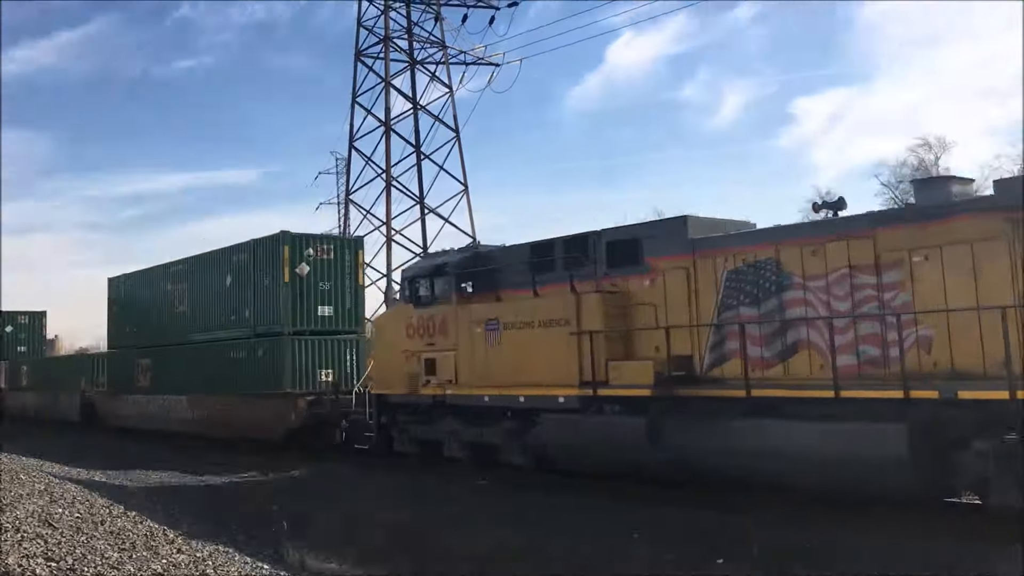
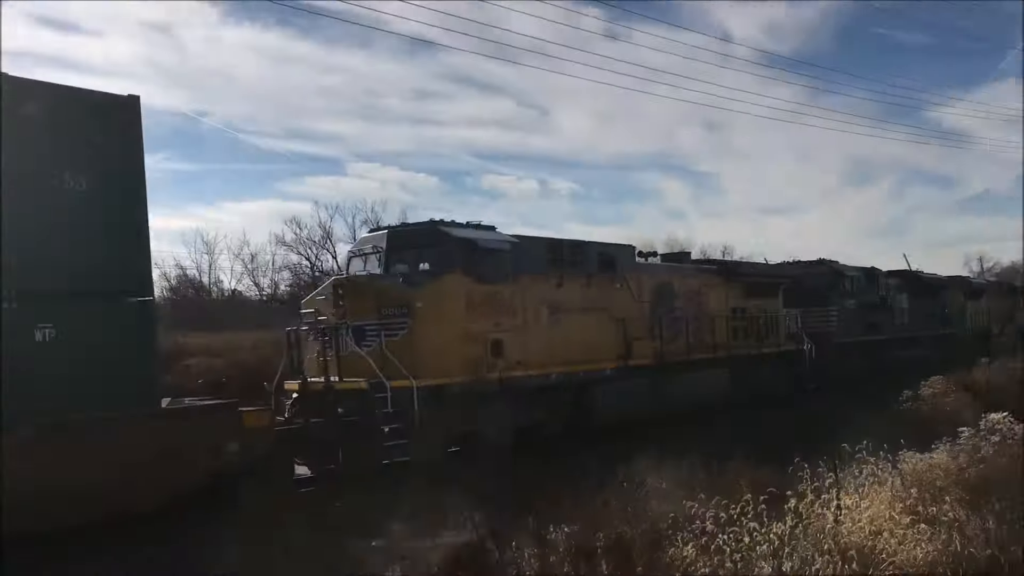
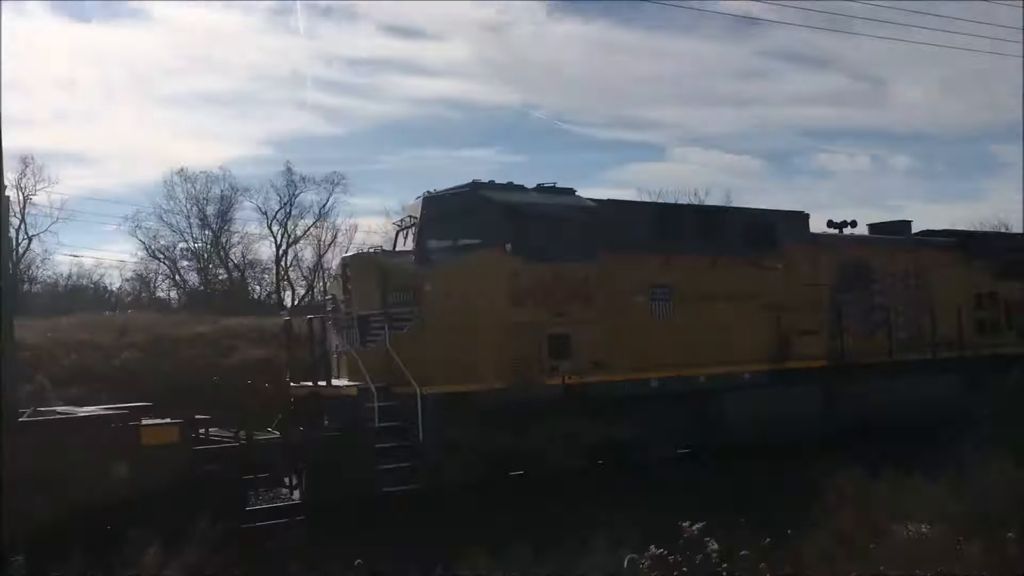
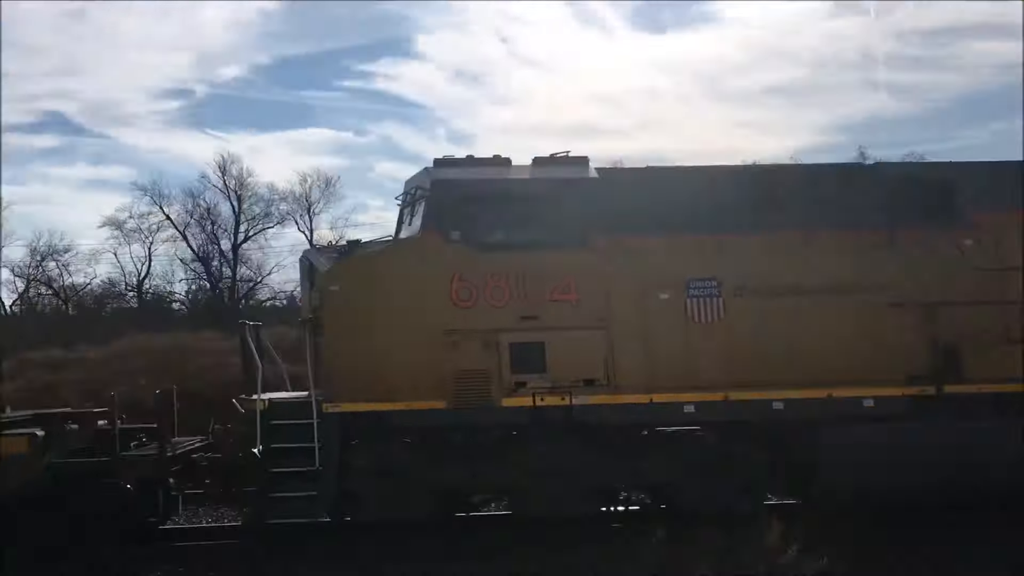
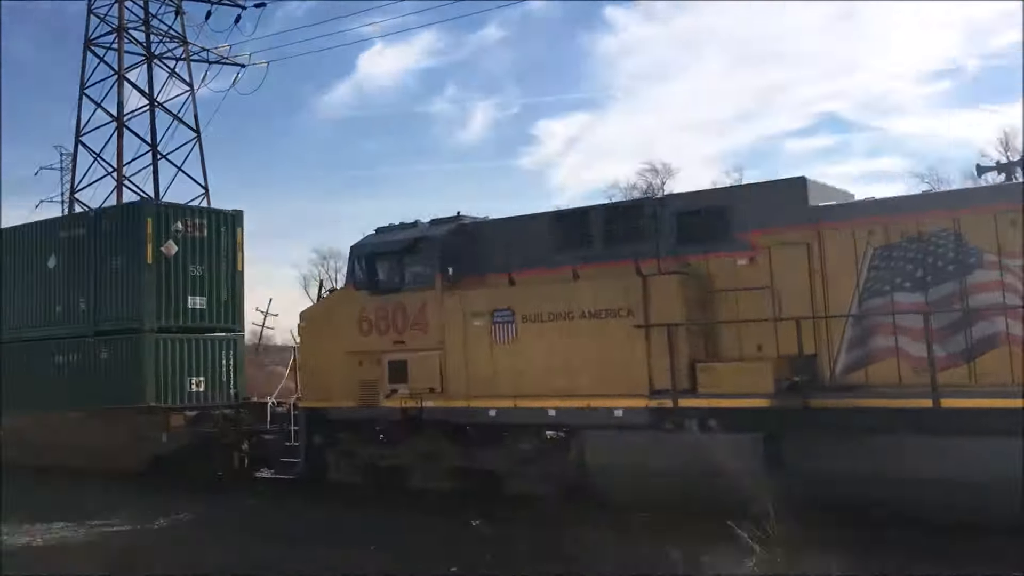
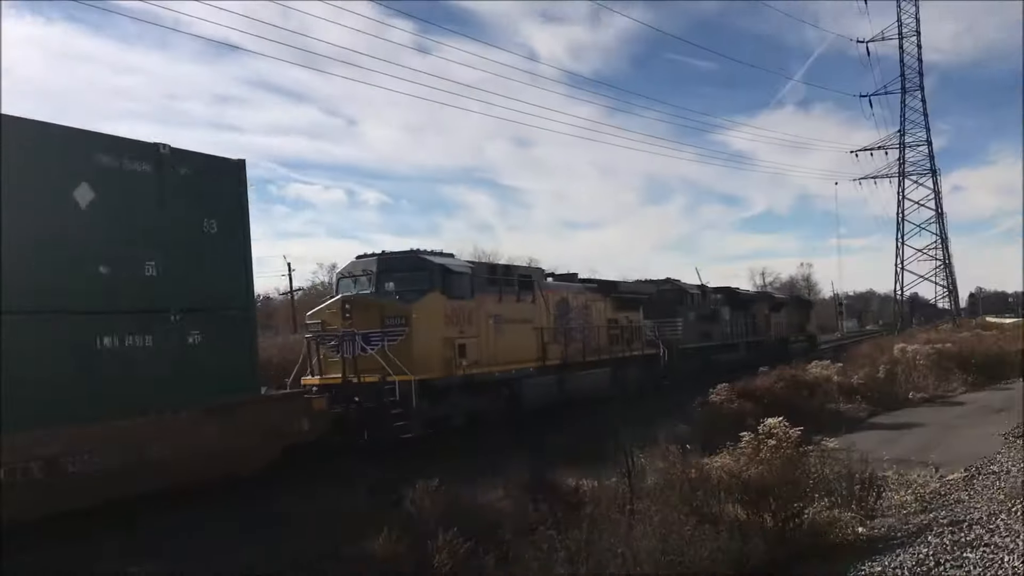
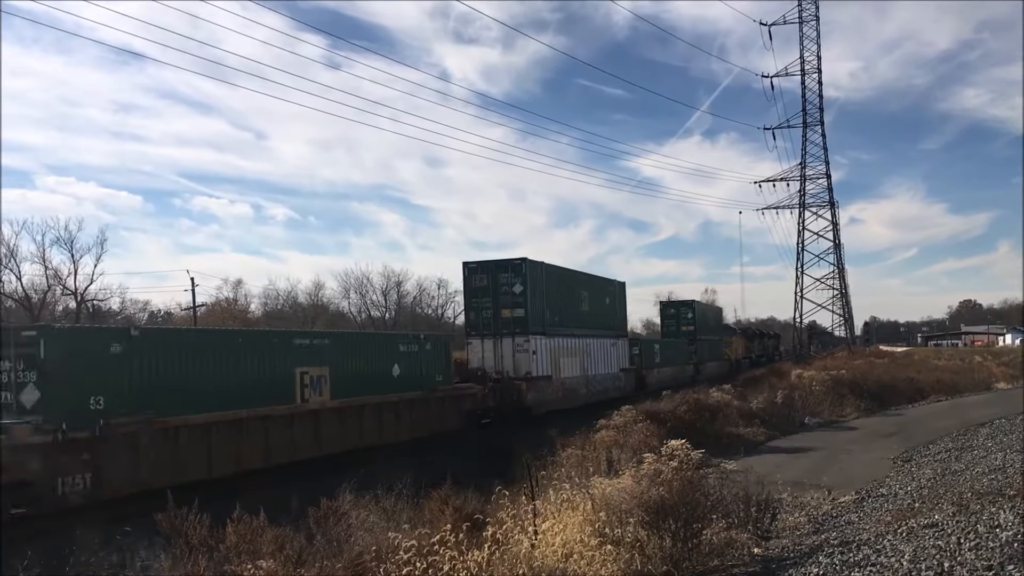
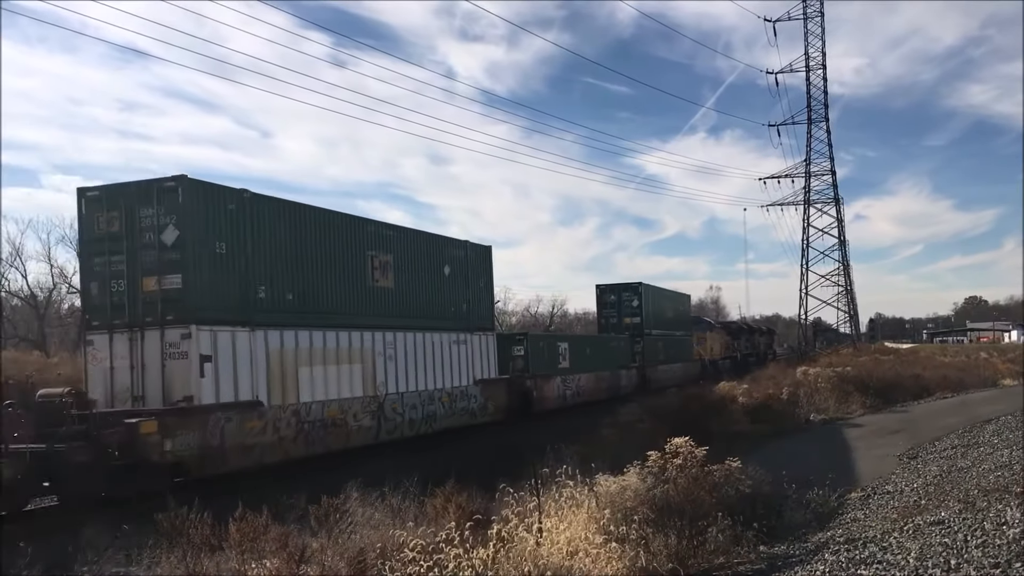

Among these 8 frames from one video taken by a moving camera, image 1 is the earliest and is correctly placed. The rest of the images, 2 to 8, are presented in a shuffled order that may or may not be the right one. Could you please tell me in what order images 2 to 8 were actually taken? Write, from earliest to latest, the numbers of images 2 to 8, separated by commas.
5, 4, 3, 2, 6, 8, 7
